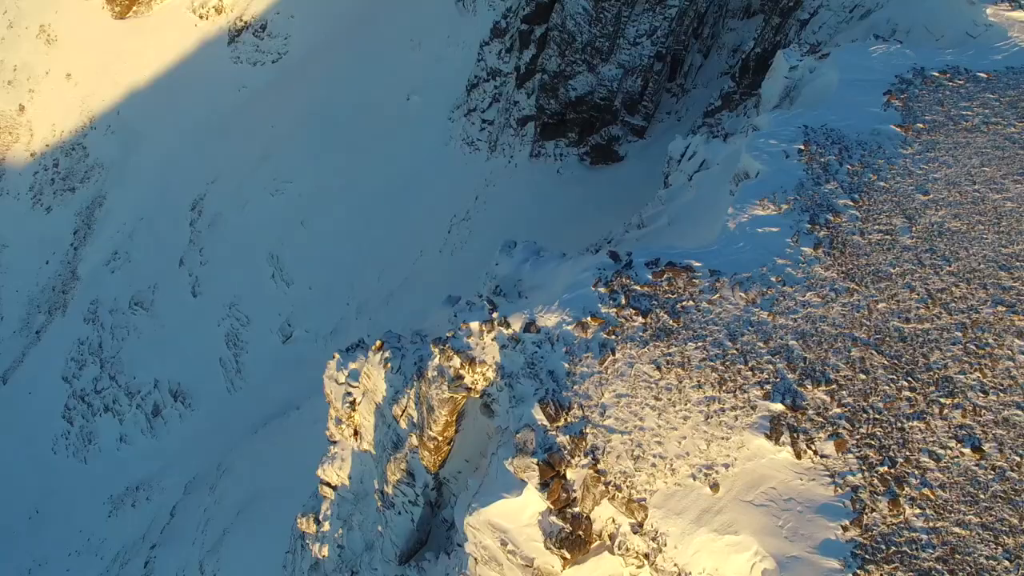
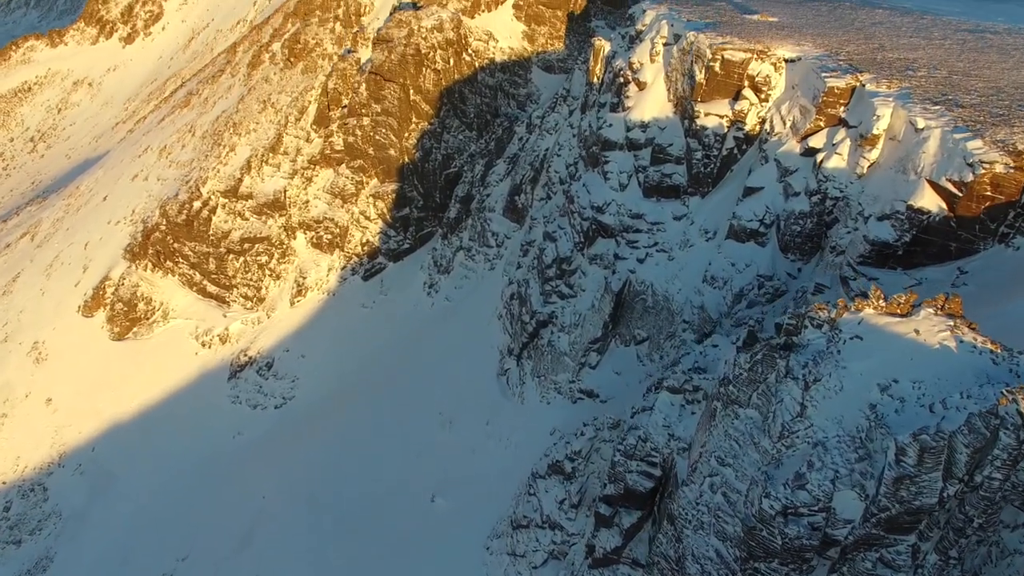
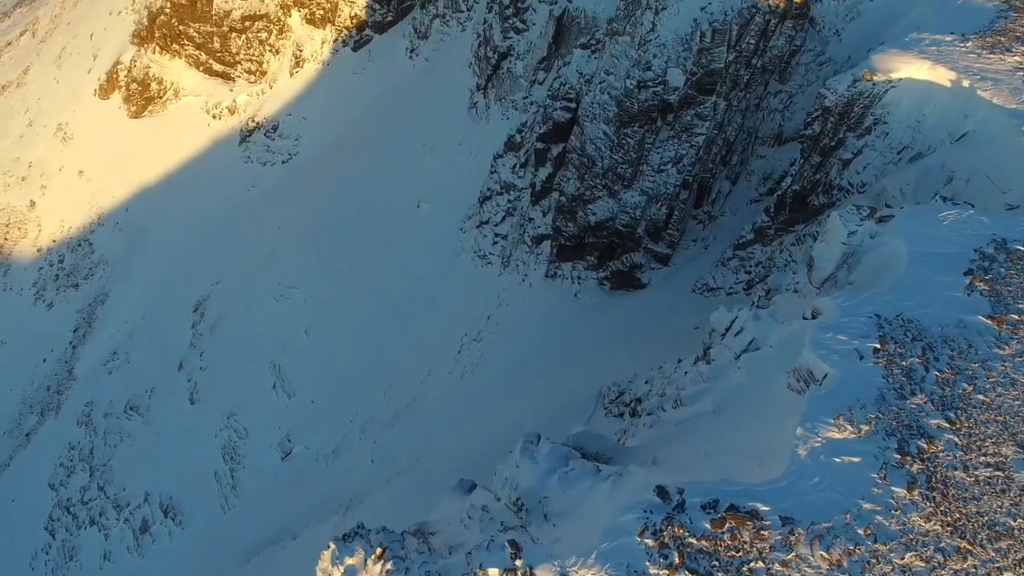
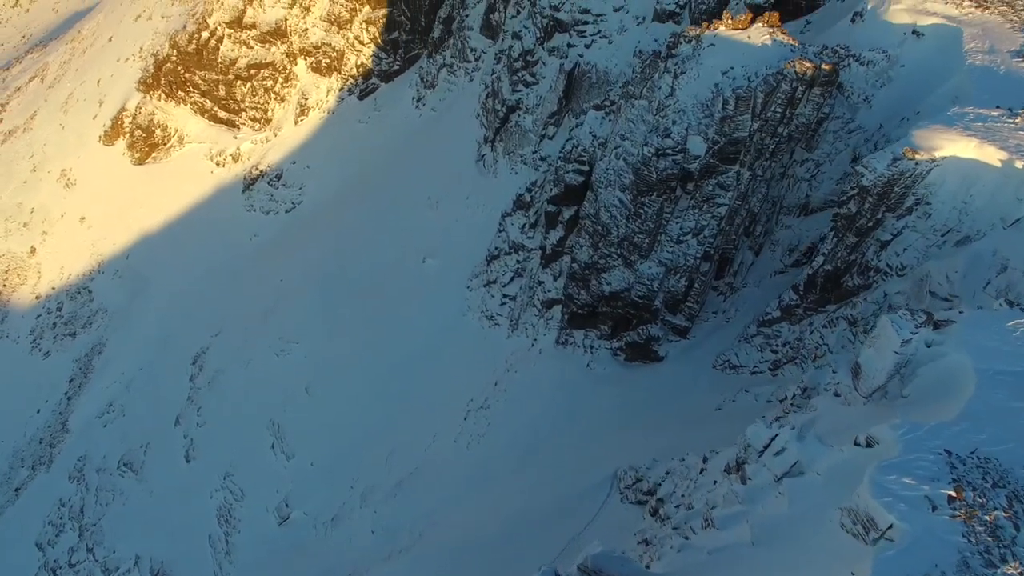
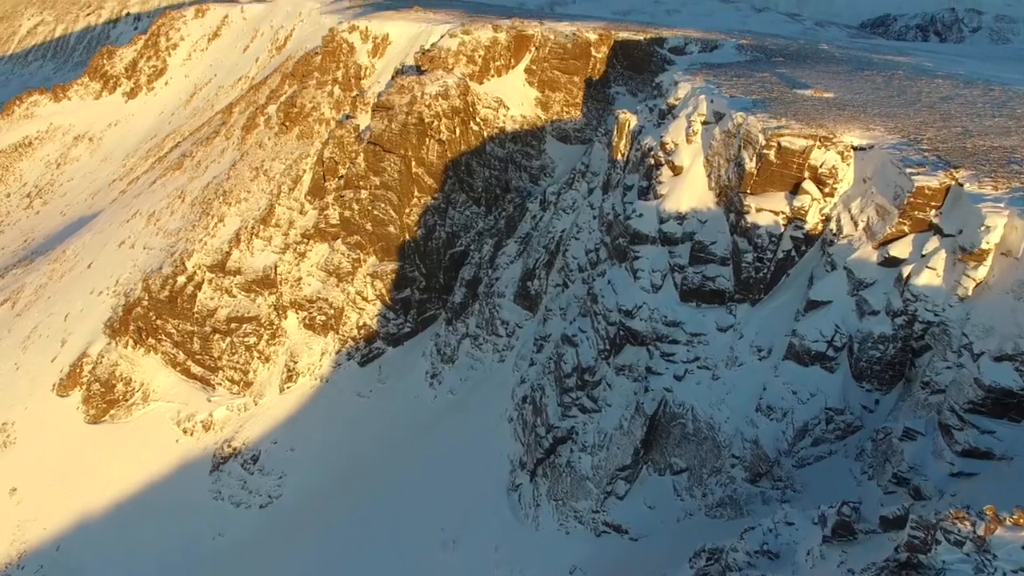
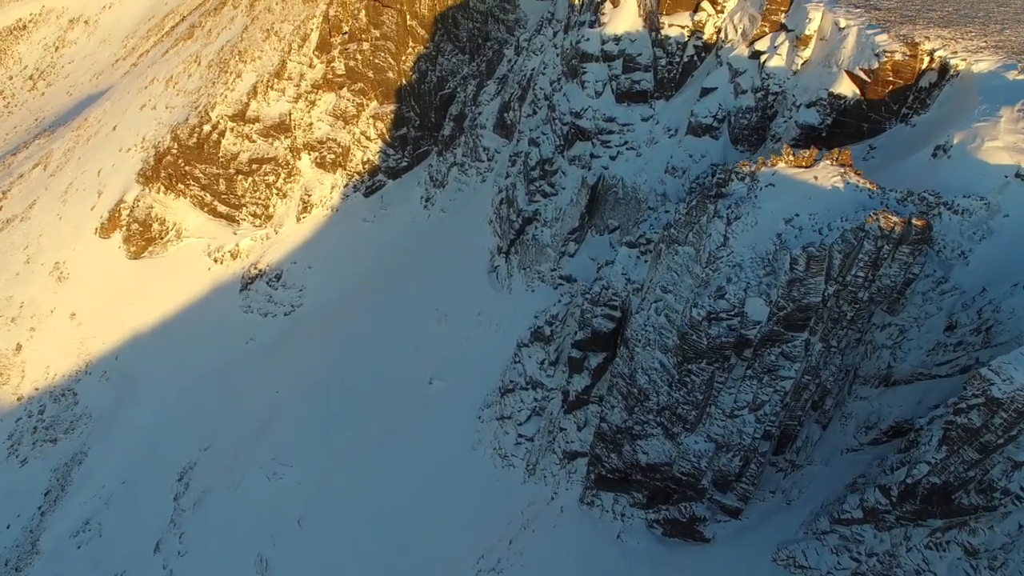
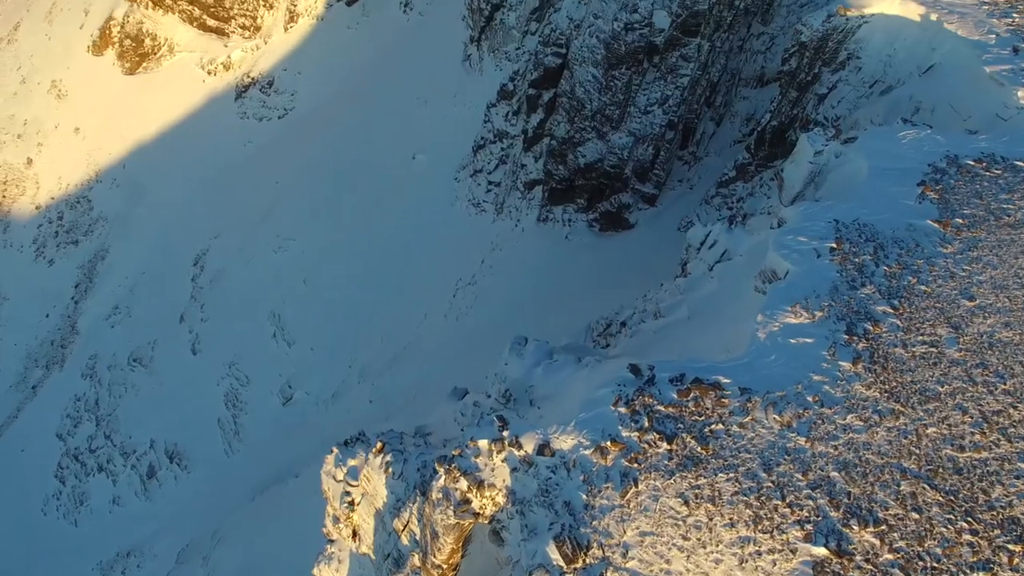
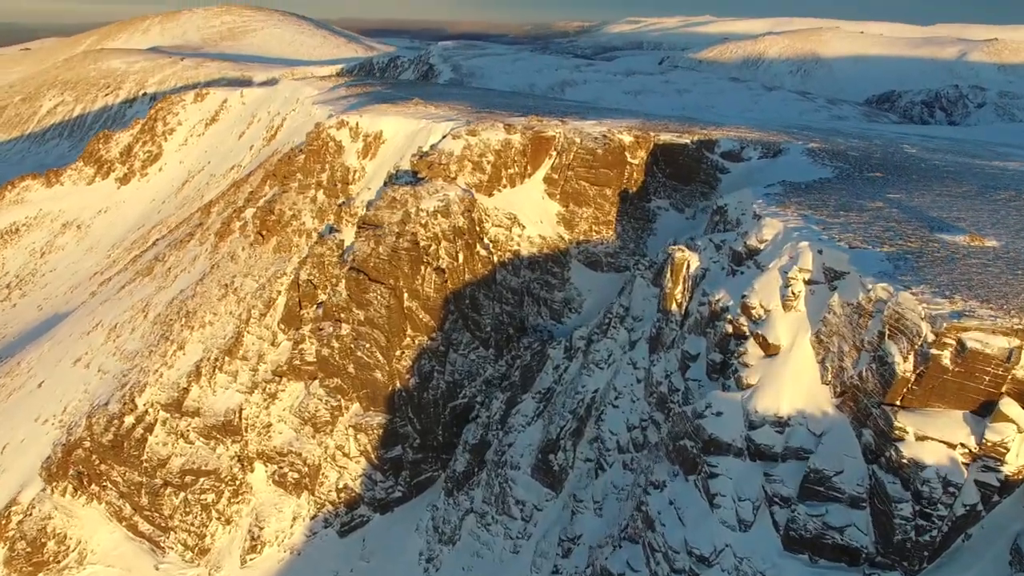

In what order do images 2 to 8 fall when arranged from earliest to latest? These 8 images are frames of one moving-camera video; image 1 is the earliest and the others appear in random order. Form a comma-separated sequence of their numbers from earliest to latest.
7, 3, 4, 6, 2, 5, 8
